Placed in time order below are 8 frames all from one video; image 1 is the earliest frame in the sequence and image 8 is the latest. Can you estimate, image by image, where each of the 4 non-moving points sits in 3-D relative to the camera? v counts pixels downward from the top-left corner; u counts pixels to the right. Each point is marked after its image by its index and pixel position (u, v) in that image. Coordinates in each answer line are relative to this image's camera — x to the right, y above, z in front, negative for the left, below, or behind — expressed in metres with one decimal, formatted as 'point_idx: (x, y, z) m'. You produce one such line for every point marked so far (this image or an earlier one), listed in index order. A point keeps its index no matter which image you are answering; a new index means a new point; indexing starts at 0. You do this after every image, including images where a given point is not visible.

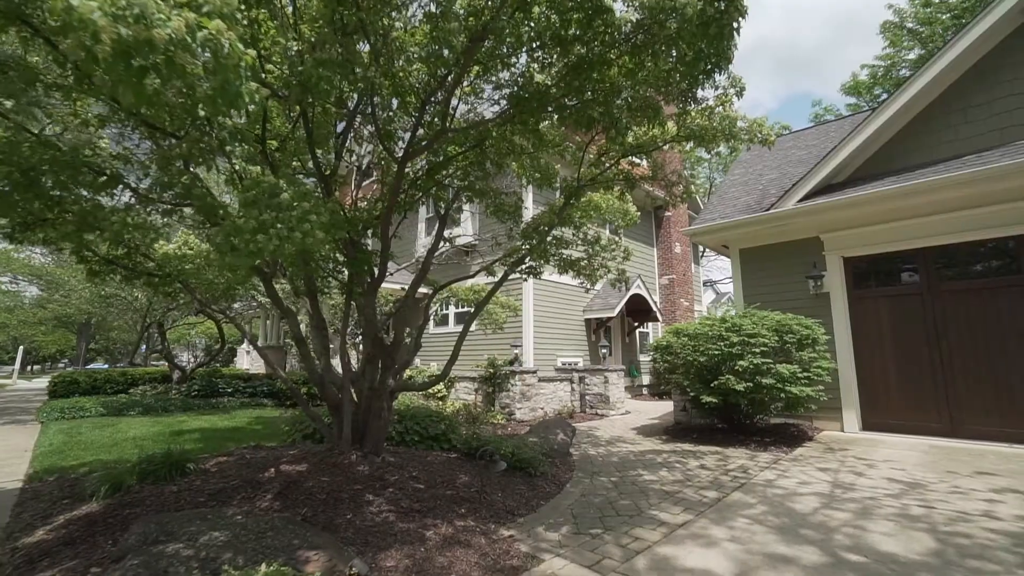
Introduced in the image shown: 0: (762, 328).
0: (+3.2, -0.5, +6.7) m
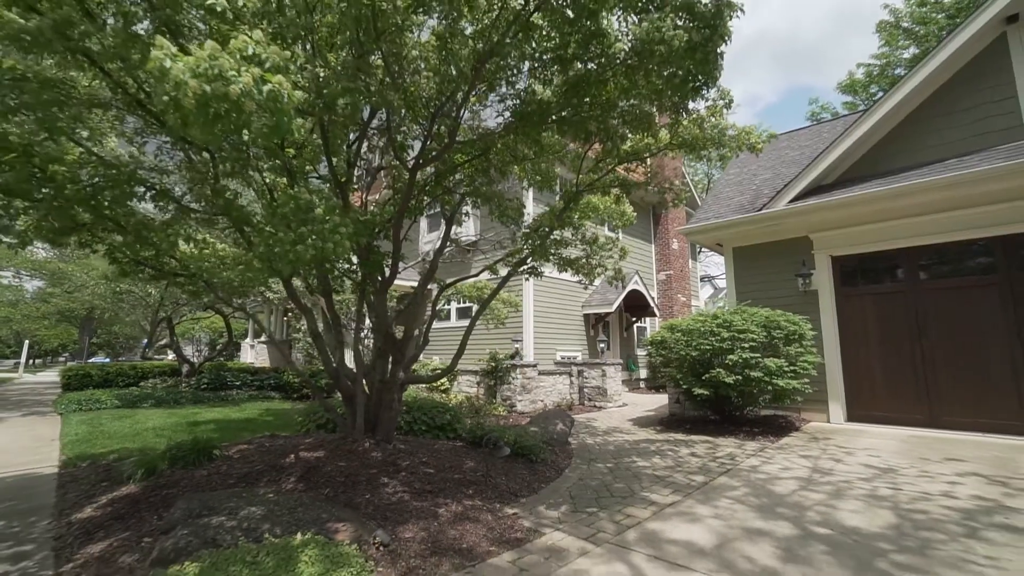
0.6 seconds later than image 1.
0: (+3.2, -0.5, +7.1) m
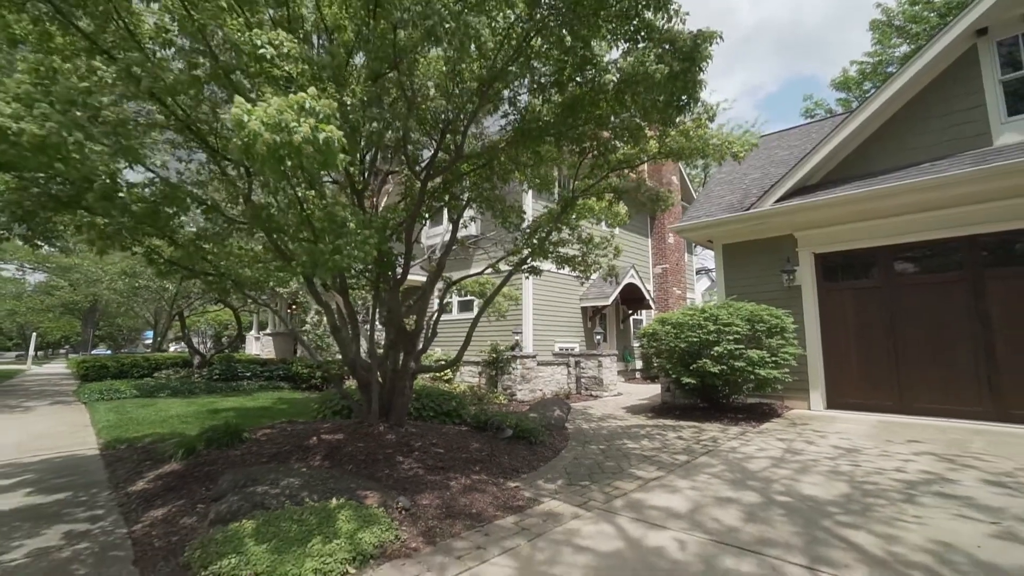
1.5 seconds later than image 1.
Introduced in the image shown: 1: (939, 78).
0: (+3.2, -0.4, +7.6) m
1: (+6.3, +3.1, +7.8) m
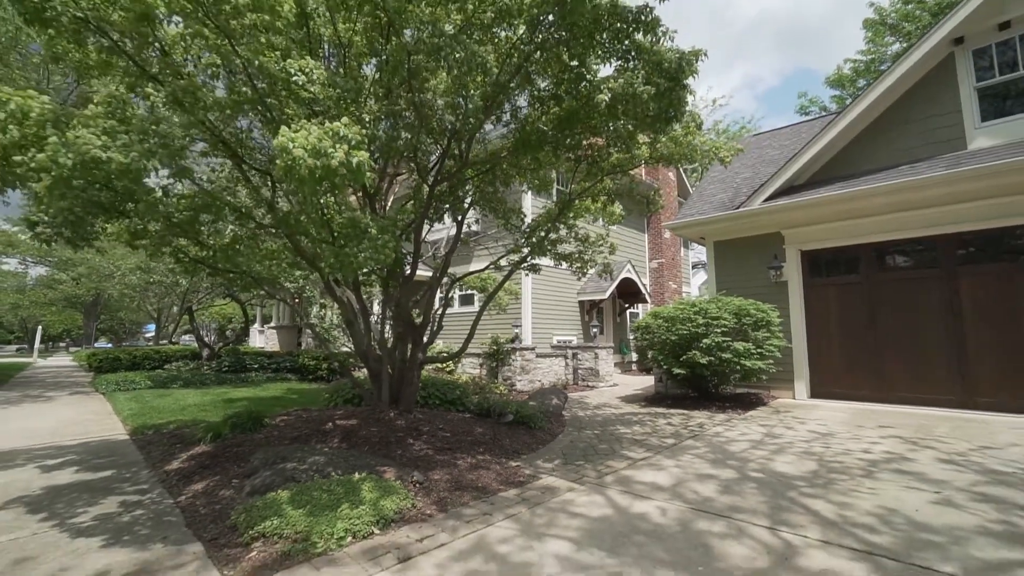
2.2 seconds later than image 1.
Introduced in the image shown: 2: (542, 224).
0: (+3.2, -0.4, +8.0) m
1: (+6.3, +3.1, +8.2) m
2: (+0.4, +0.8, +6.7) m
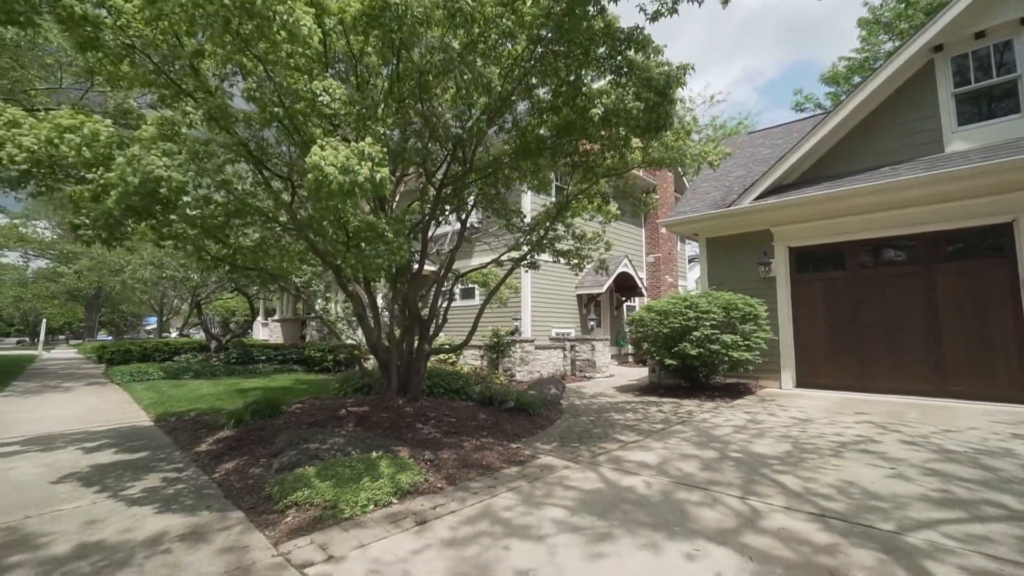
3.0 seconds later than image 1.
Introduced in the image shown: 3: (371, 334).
0: (+3.2, -0.3, +8.5) m
1: (+6.3, +3.2, +8.6) m
2: (+0.4, +0.9, +7.1) m
3: (-1.8, -0.6, +6.6) m
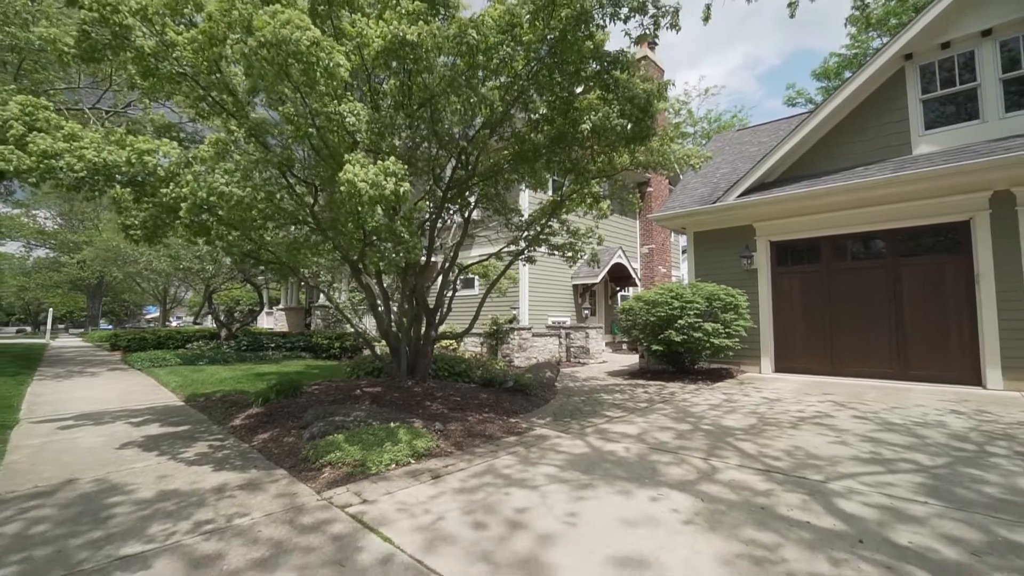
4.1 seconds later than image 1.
0: (+3.2, -0.1, +9.1) m
1: (+6.2, +3.4, +9.2) m
2: (+0.4, +1.0, +7.7) m
3: (-1.8, -0.5, +7.3) m
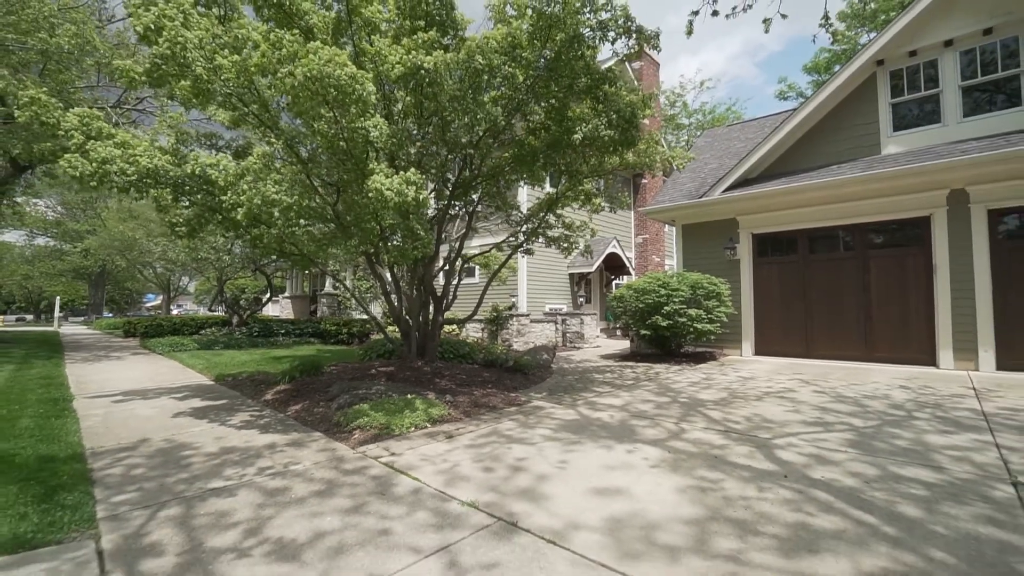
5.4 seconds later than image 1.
0: (+3.2, 0.0, +9.9) m
1: (+6.2, +3.6, +9.9) m
2: (+0.4, +1.1, +8.4) m
3: (-1.8, -0.3, +8.0) m
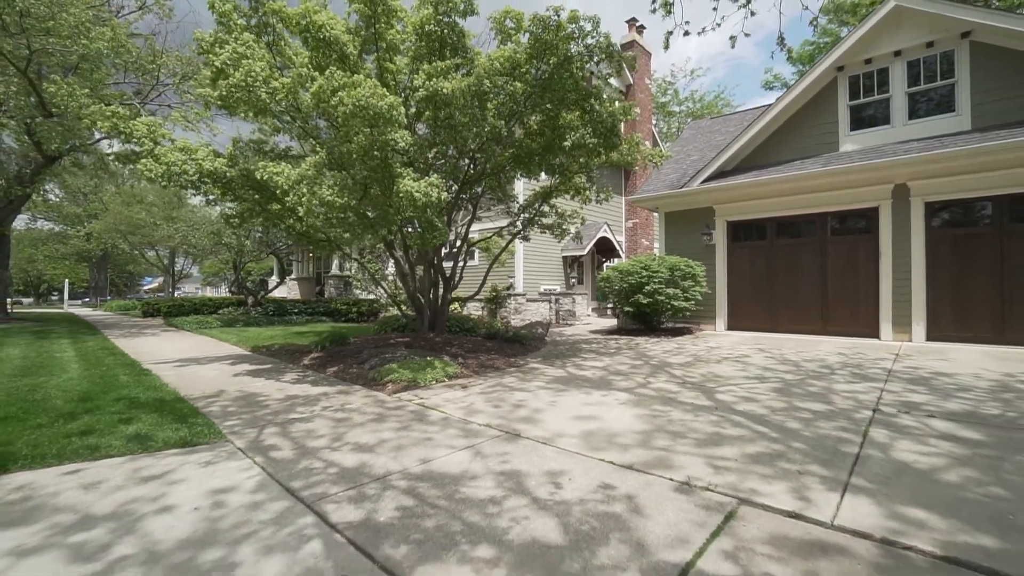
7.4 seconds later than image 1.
0: (+3.1, +0.4, +11.1) m
1: (+6.2, +3.9, +11.0) m
2: (+0.4, +1.5, +9.6) m
3: (-1.8, 0.0, +9.2) m
